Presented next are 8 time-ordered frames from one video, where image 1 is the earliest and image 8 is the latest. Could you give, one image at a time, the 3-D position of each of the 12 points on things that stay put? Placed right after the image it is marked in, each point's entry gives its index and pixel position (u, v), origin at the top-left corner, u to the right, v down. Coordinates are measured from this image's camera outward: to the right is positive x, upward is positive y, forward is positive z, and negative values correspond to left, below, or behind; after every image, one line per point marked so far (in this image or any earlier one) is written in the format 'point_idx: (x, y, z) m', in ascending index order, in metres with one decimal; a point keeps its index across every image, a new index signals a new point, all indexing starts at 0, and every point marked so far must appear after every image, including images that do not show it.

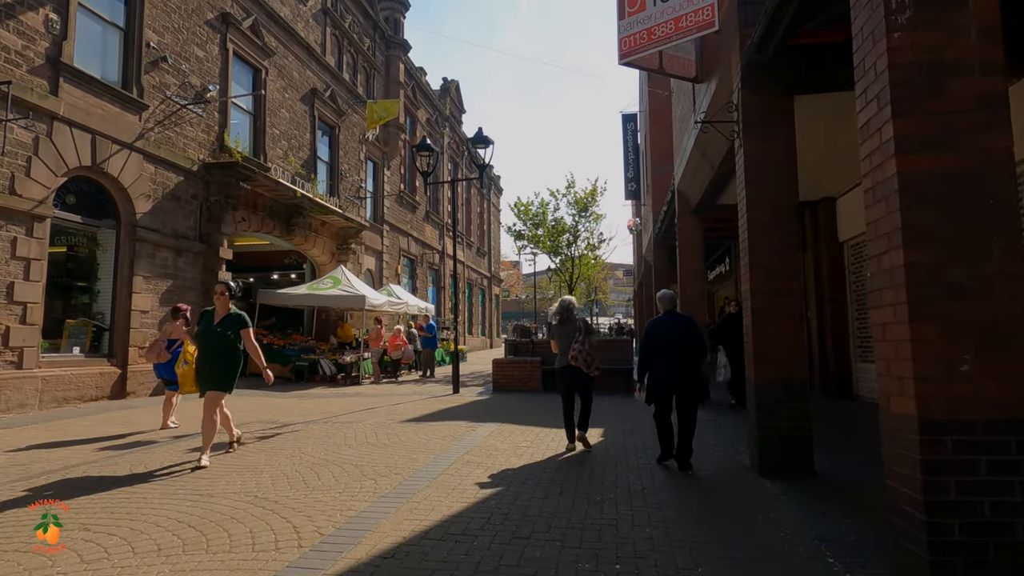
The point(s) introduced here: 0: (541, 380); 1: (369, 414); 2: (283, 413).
0: (+0.6, -1.9, +12.2) m
1: (-2.1, -1.9, +8.8) m
2: (-3.6, -2.0, +9.4) m
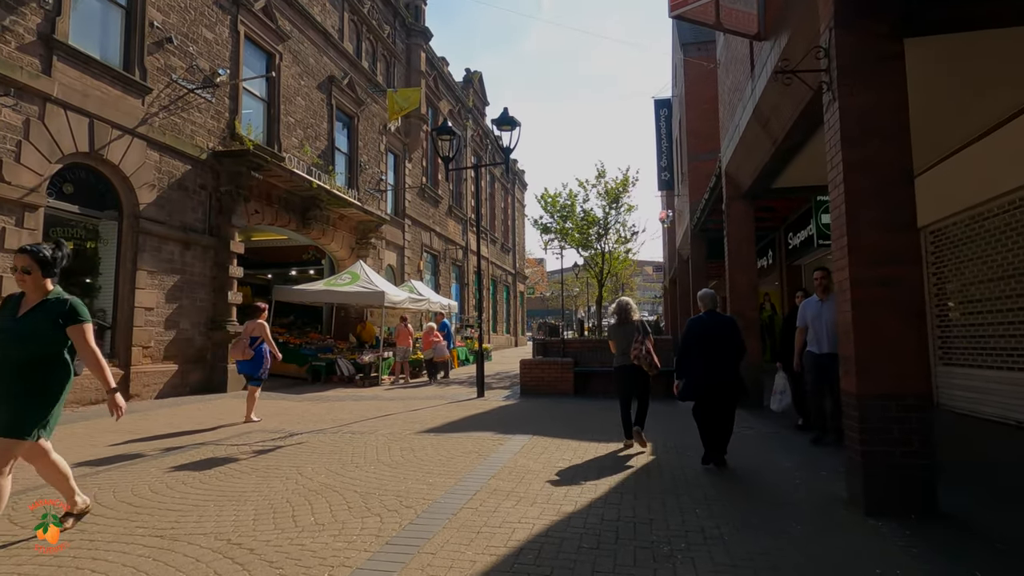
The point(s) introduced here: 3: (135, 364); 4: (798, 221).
0: (+1.1, -1.8, +11.2) m
1: (-1.7, -1.8, +7.9) m
2: (-3.1, -1.9, +8.5) m
3: (-6.6, -1.3, +10.6) m
4: (+6.0, +1.4, +12.9) m
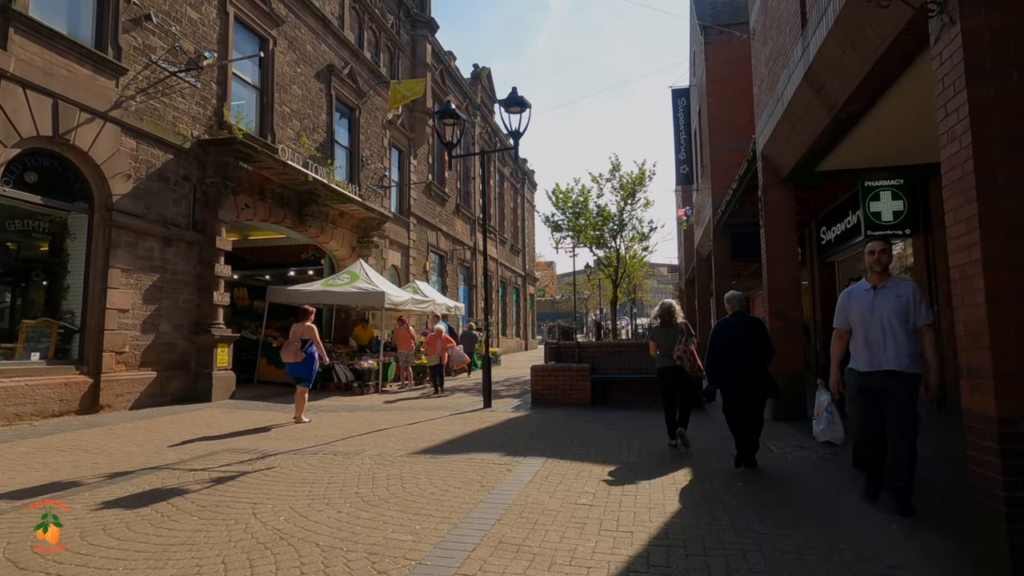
0: (+1.3, -1.7, +10.0) m
1: (-1.6, -1.7, +6.8) m
2: (-3.0, -1.8, +7.5) m
3: (-6.5, -1.3, +9.6) m
4: (+6.2, +1.4, +11.7) m
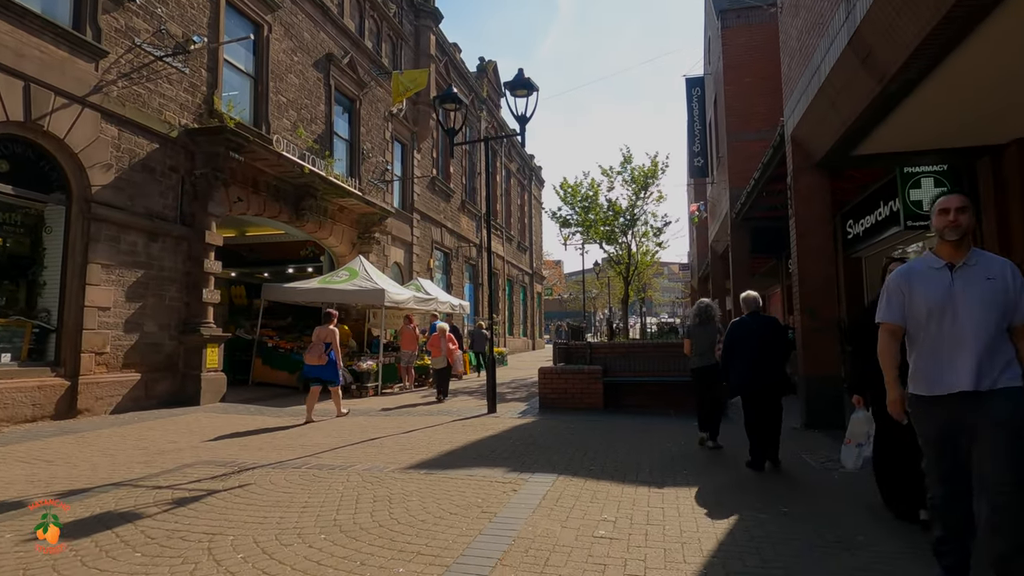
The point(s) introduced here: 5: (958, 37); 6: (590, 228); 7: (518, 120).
0: (+1.4, -1.7, +9.3) m
1: (-1.5, -1.7, +6.2) m
2: (-2.9, -1.8, +6.8) m
3: (-6.4, -1.3, +9.0) m
4: (+6.3, +1.5, +10.9) m
5: (+3.6, +2.0, +4.8) m
6: (+2.4, +1.8, +18.5) m
7: (+0.1, +2.6, +9.3) m
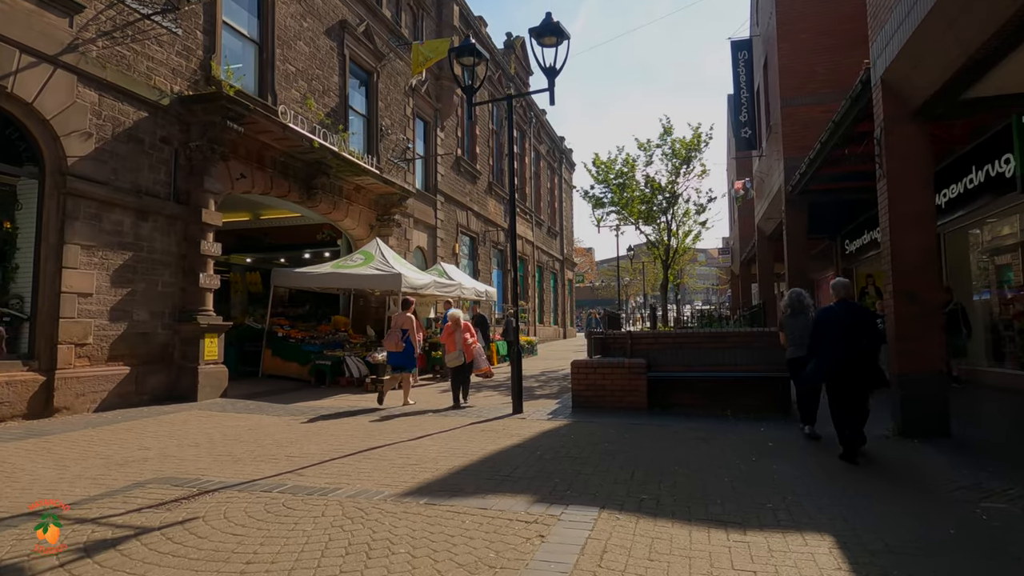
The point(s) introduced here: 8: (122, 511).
0: (+1.8, -1.4, +8.0) m
1: (-1.3, -1.5, +5.0) m
2: (-2.7, -1.6, +5.7) m
3: (-6.0, -1.1, +8.0) m
4: (+6.8, +1.8, +9.3) m
5: (+3.7, +2.2, +3.3) m
6: (+3.2, +2.3, +17.1) m
7: (+0.4, +2.8, +8.0) m
8: (-2.6, -1.5, +4.0) m
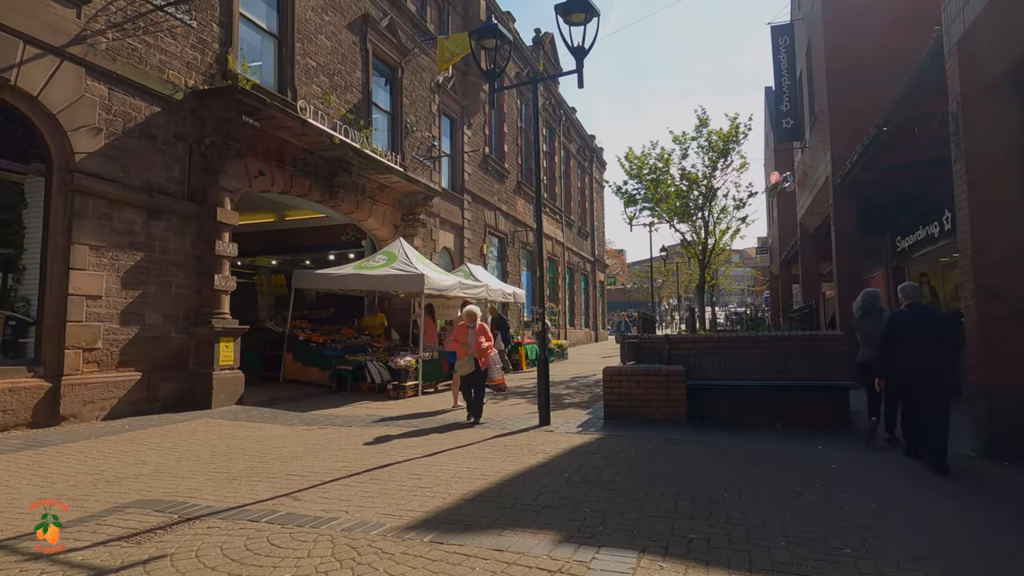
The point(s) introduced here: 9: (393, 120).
0: (+2.1, -1.4, +7.3) m
1: (-1.1, -1.5, +4.4) m
2: (-2.4, -1.6, +5.2) m
3: (-5.6, -1.1, +7.7) m
4: (+7.2, +1.8, +8.3) m
5: (+3.8, +2.2, +2.5) m
6: (+4.0, +2.3, +16.3) m
7: (+0.8, +2.8, +7.3) m
8: (-2.5, -1.5, +3.5) m
9: (-3.1, +4.4, +15.8) m
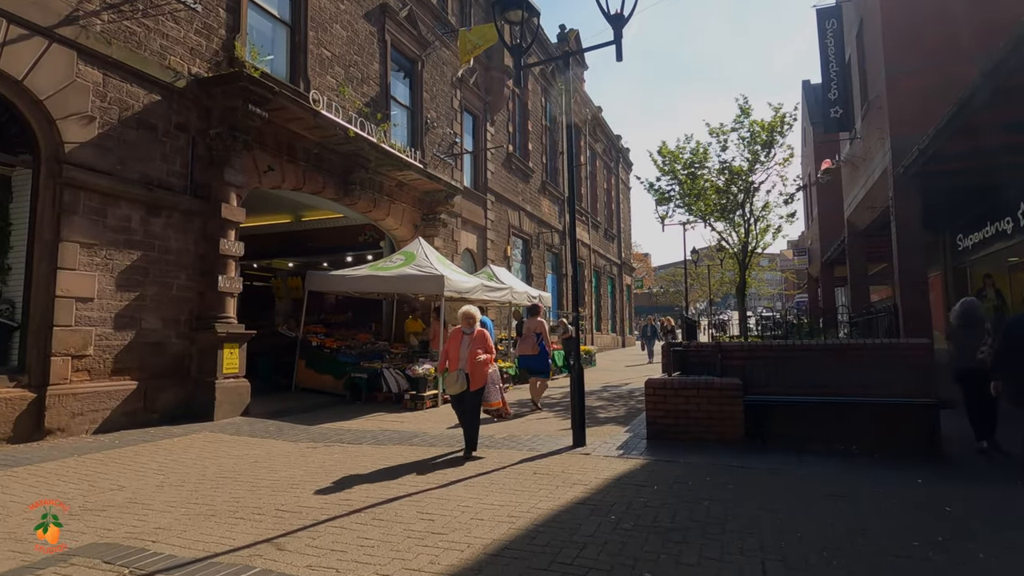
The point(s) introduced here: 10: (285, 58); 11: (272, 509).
0: (+2.4, -1.4, +6.3) m
1: (-0.9, -1.5, +3.6) m
2: (-2.2, -1.6, +4.4) m
3: (-5.3, -1.1, +7.1) m
4: (+7.5, +1.8, +7.2) m
5: (+3.9, +2.3, +1.5) m
6: (+4.6, +2.2, +15.2) m
7: (+1.1, +2.8, +6.4) m
8: (-2.3, -1.5, +2.7) m
9: (-2.5, +4.3, +15.1) m
10: (-4.2, +4.3, +11.2) m
11: (-1.7, -1.6, +4.3) m
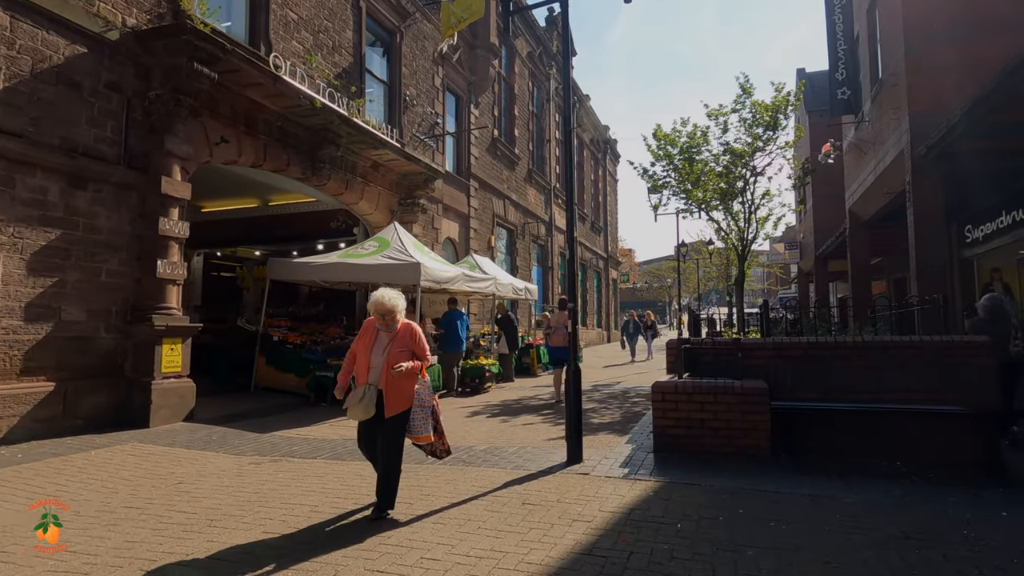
0: (+2.3, -1.3, +5.3) m
1: (-1.0, -1.4, +2.5) m
2: (-2.3, -1.5, +3.3) m
3: (-5.5, -0.9, +5.9) m
4: (+7.4, +1.9, +6.3) m
5: (+3.9, +2.3, +0.6) m
6: (+4.3, +2.4, +14.3) m
7: (+1.0, +2.9, +5.4) m
8: (-2.3, -1.4, +1.6) m
9: (-2.8, +4.6, +13.9) m
10: (-4.4, +4.5, +10.0) m
11: (-1.8, -1.4, +3.2) m
